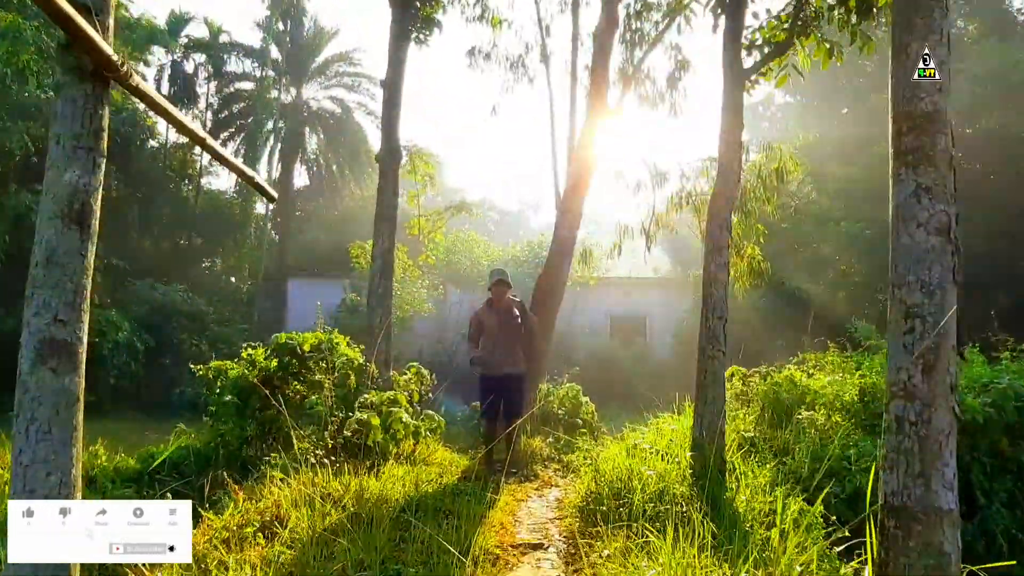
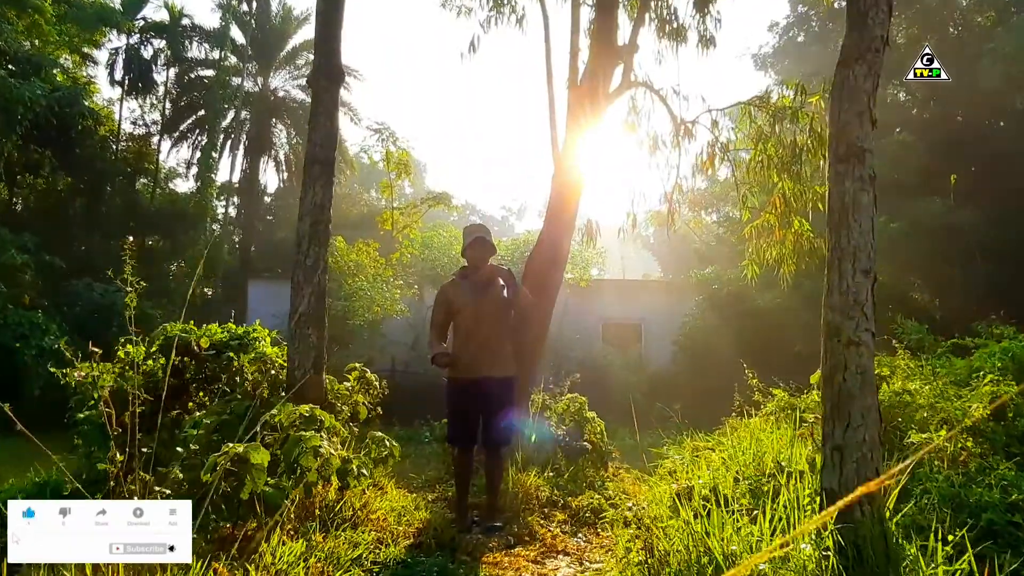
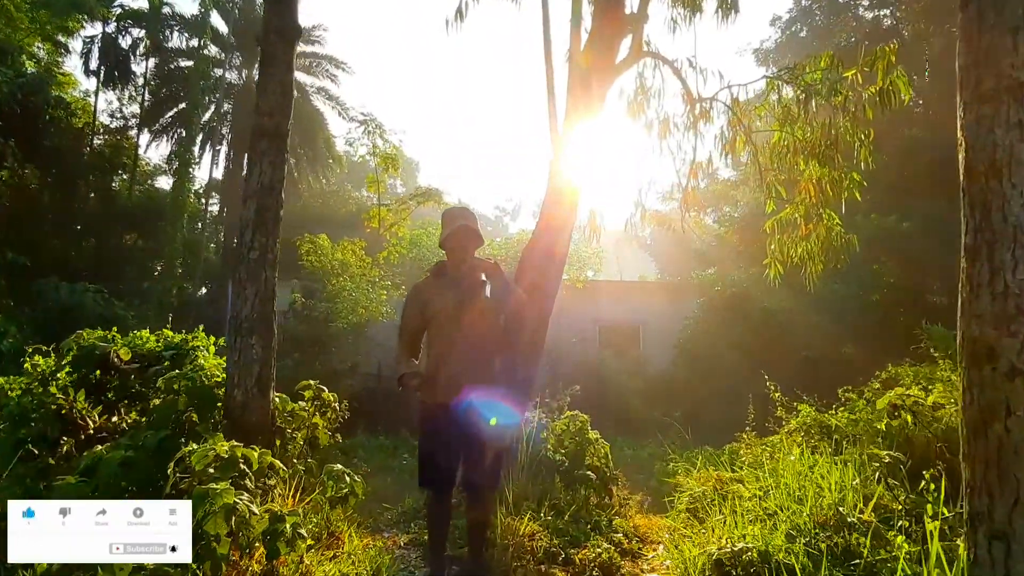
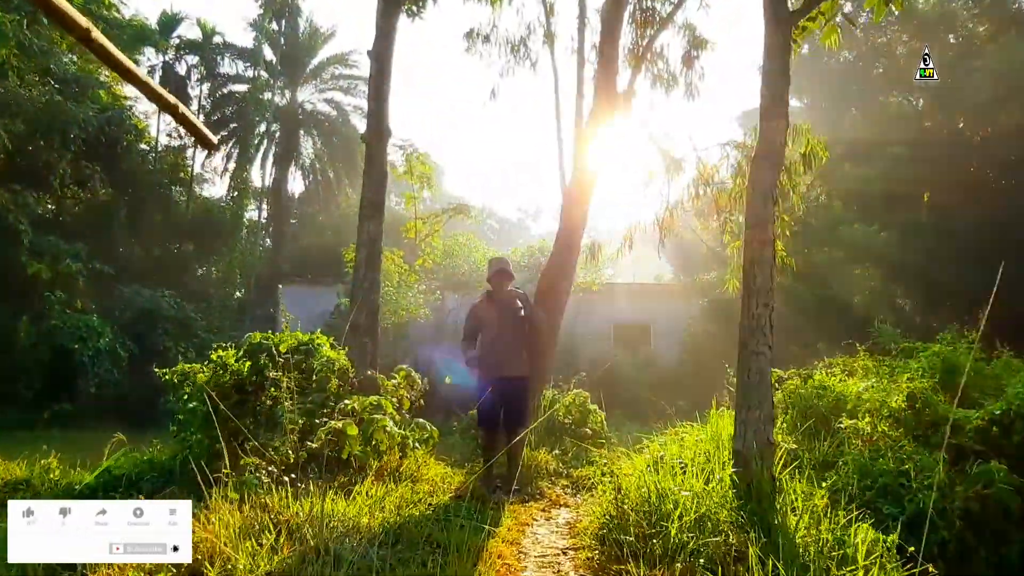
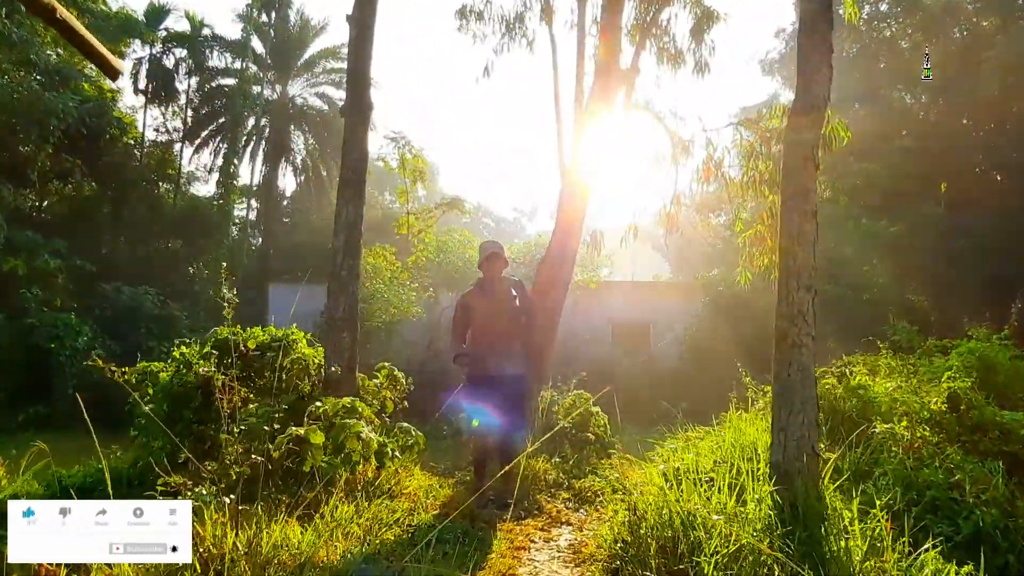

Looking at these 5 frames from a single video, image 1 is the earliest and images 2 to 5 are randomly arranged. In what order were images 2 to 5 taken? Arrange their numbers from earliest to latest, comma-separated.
4, 5, 2, 3
